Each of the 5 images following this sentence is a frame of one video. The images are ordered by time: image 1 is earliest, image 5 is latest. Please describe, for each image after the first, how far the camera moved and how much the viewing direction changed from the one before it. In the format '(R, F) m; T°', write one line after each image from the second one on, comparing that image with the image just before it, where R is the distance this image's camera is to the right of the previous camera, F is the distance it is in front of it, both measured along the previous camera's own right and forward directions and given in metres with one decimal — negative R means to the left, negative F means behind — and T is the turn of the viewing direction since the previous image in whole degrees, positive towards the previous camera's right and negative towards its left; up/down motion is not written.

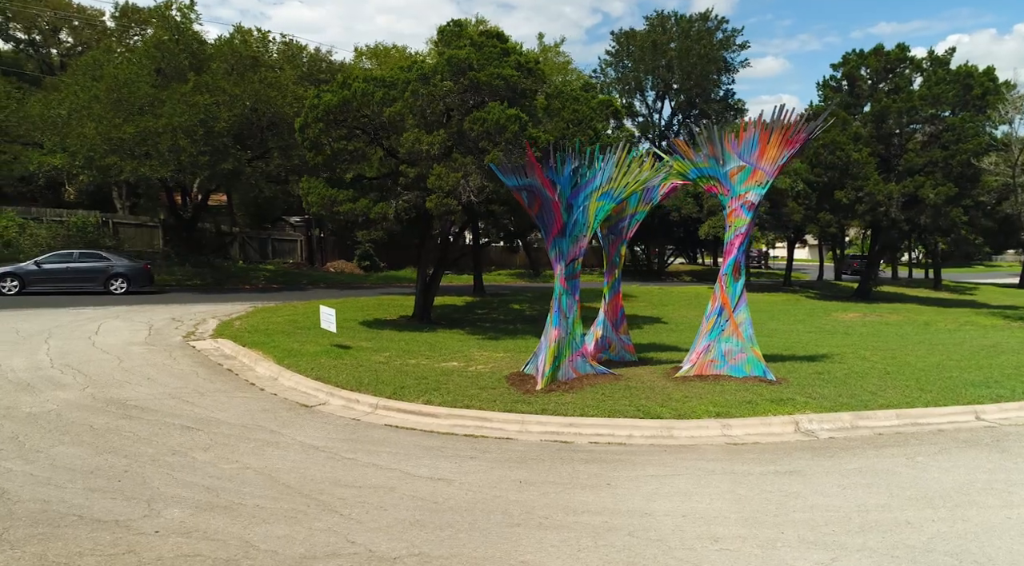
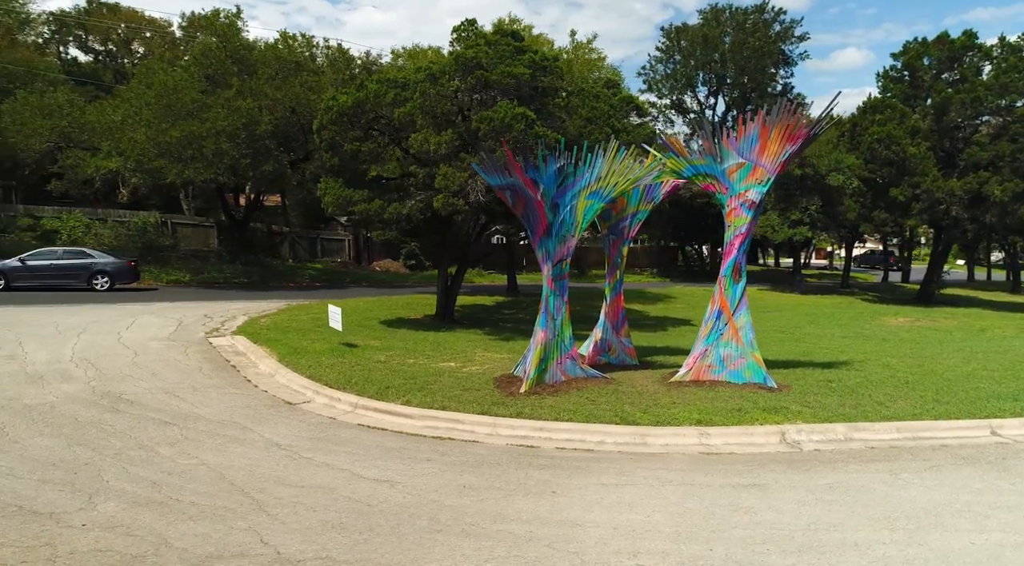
(+1.2, +0.2) m; -6°
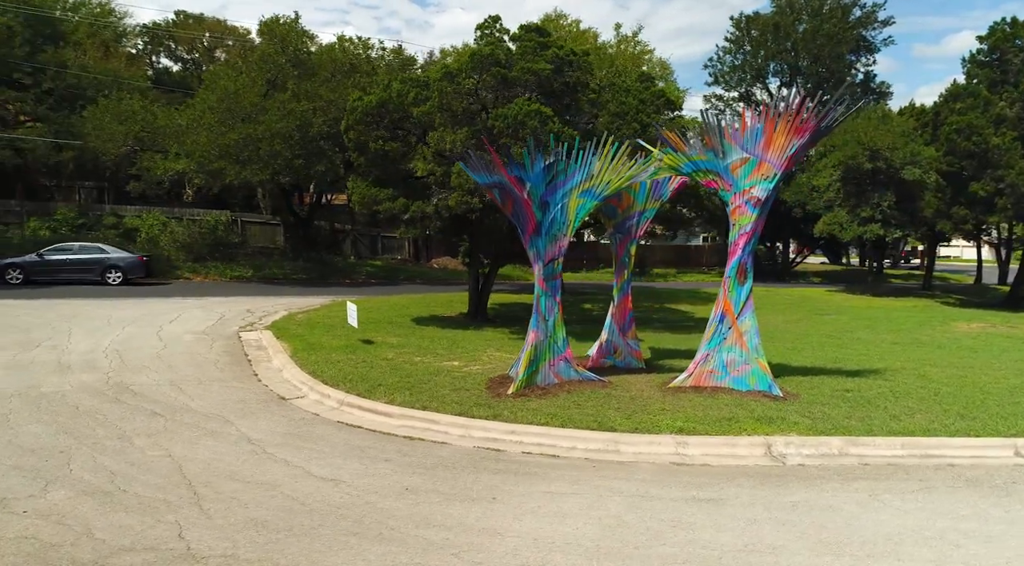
(+1.4, +0.2) m; -7°
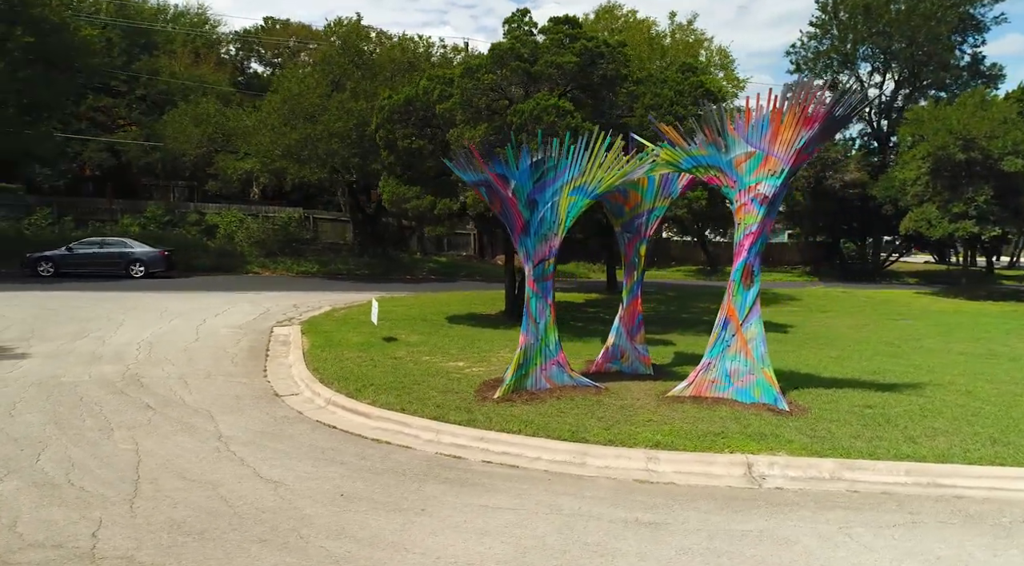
(+1.5, +0.4) m; -8°
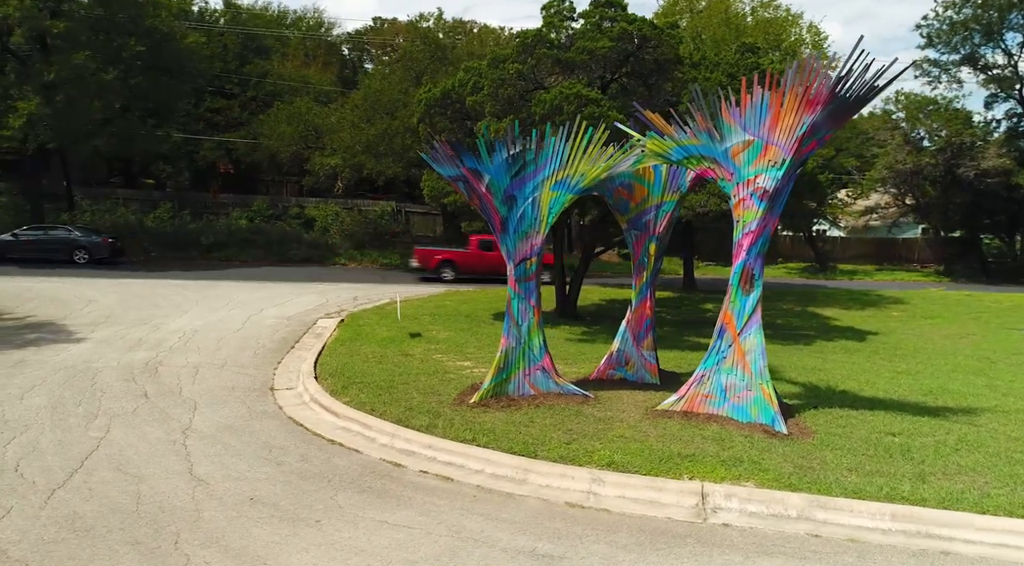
(+1.9, +0.7) m; -11°
